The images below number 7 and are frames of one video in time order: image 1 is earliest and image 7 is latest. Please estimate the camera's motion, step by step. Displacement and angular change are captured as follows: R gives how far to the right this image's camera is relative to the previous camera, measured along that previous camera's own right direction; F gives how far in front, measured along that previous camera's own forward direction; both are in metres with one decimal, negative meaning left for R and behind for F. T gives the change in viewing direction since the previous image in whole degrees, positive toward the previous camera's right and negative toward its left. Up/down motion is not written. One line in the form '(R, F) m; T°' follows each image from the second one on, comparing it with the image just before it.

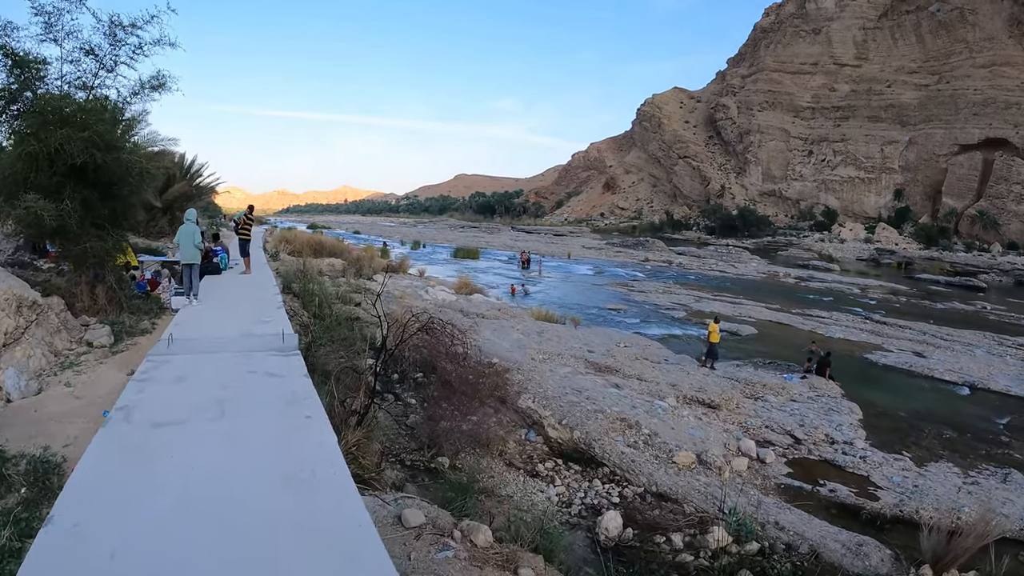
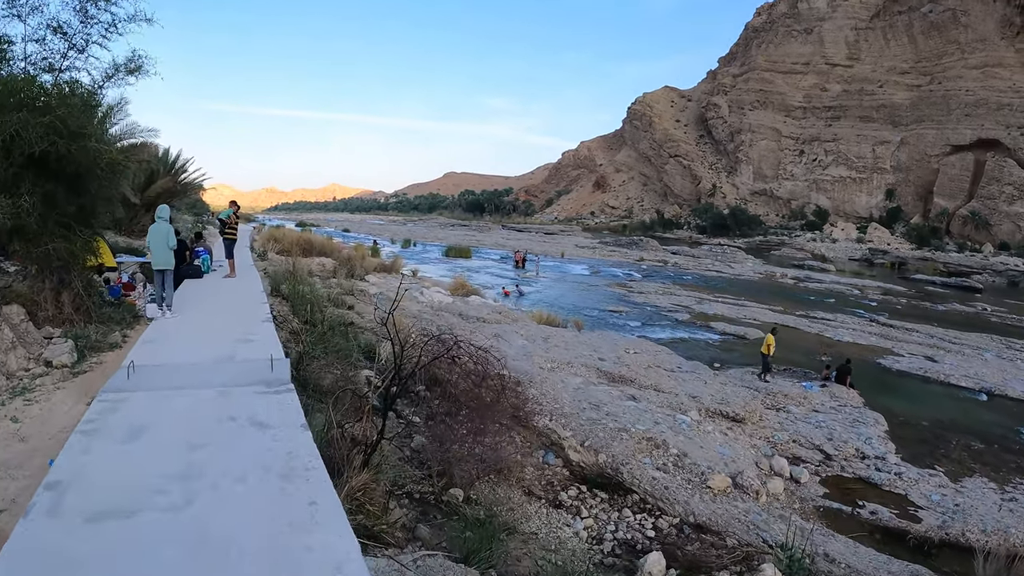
(-0.3, +0.6) m; +1°
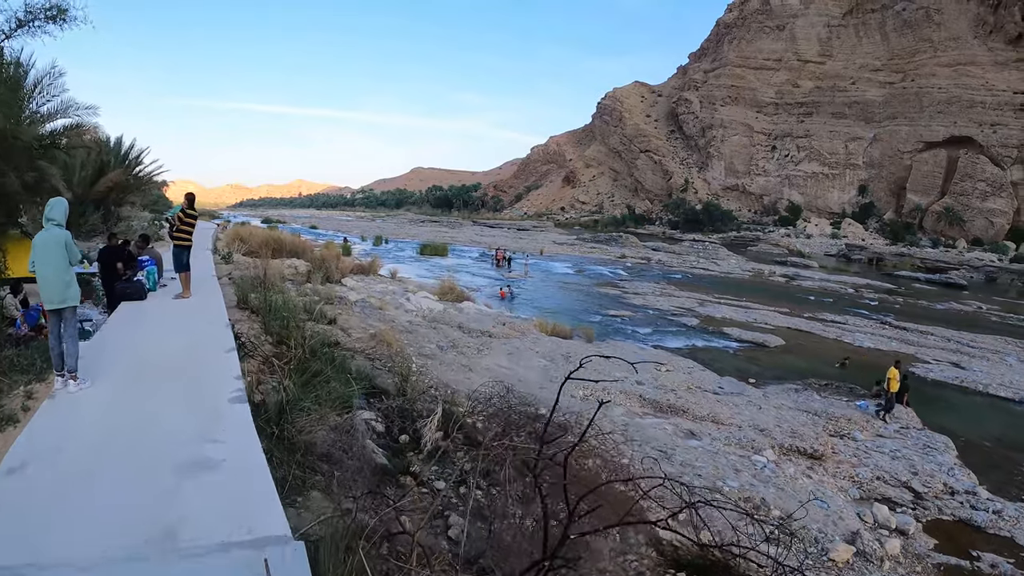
(-0.8, +1.3) m; +4°
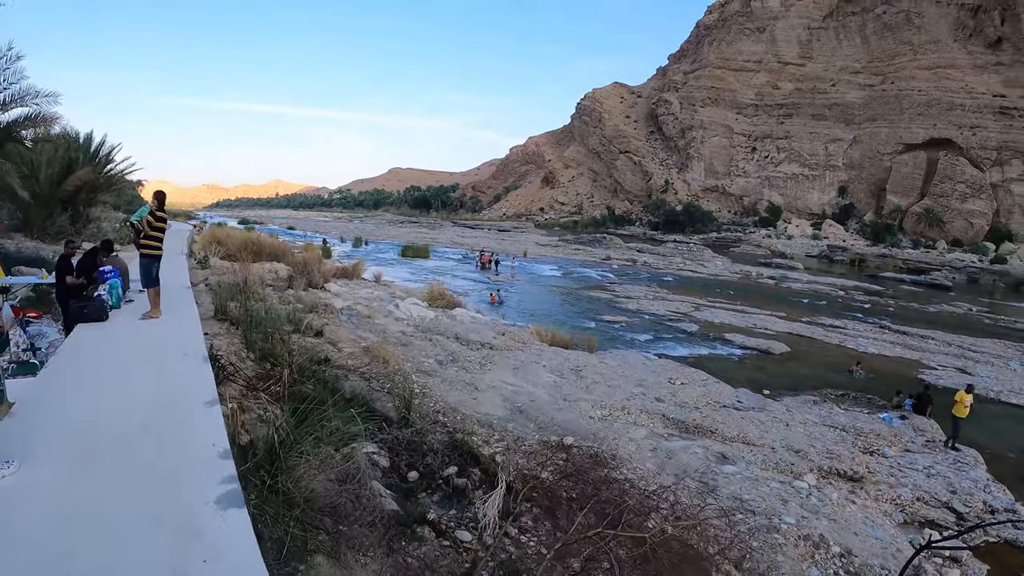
(-0.4, +0.6) m; +2°
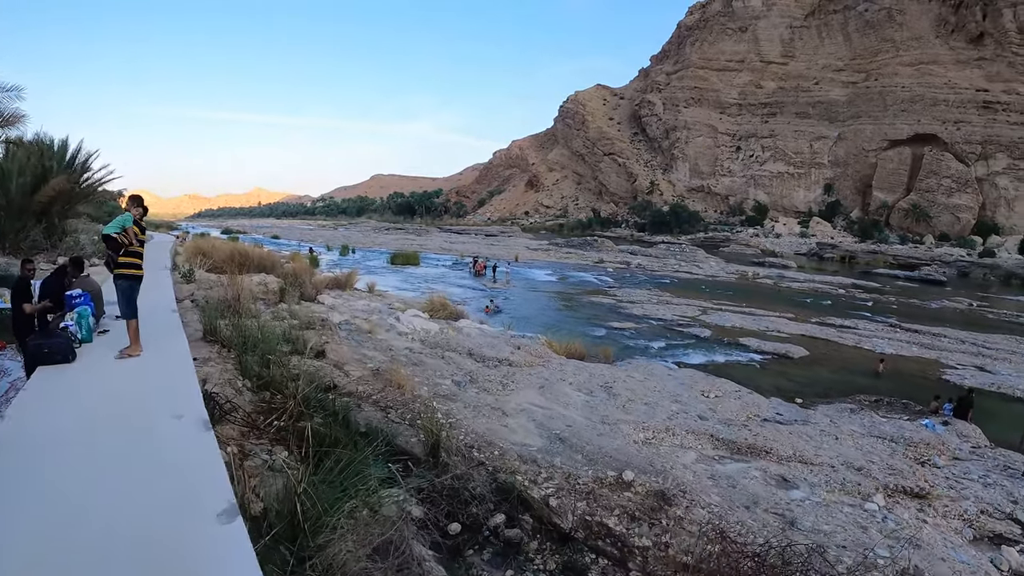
(-0.5, +0.5) m; +2°
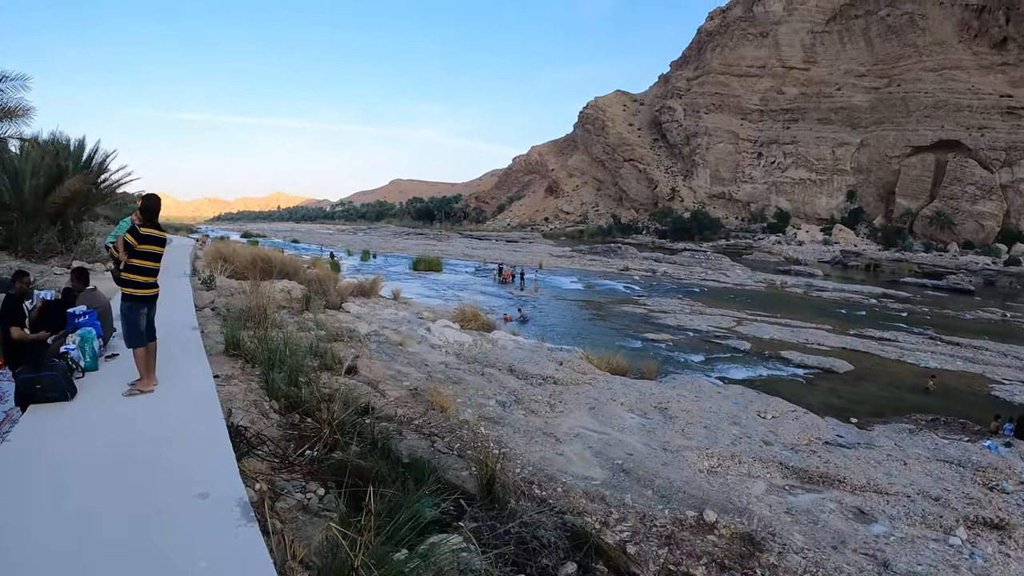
(-0.6, -0.1) m; -2°
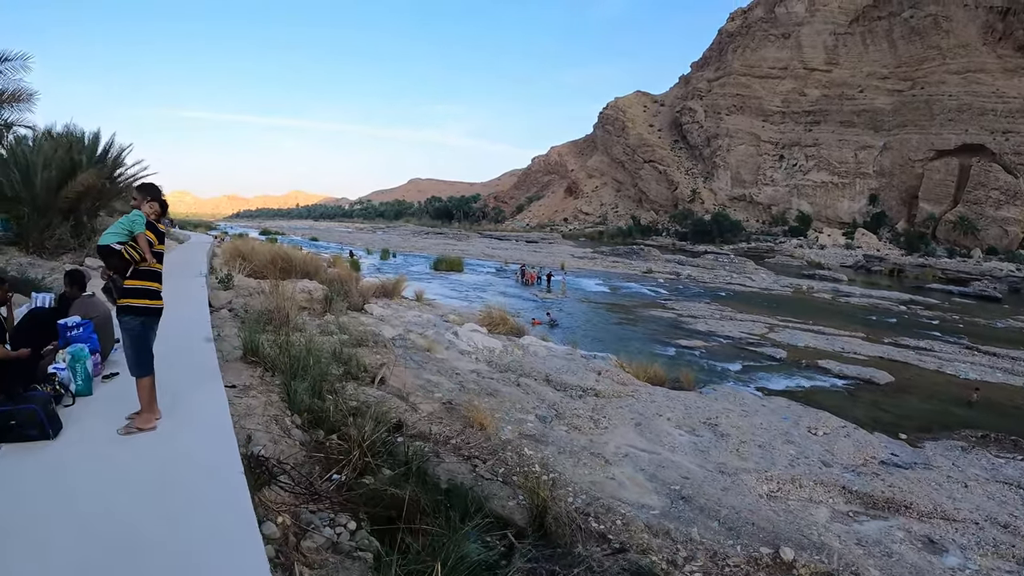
(-0.6, -0.3) m; -1°
